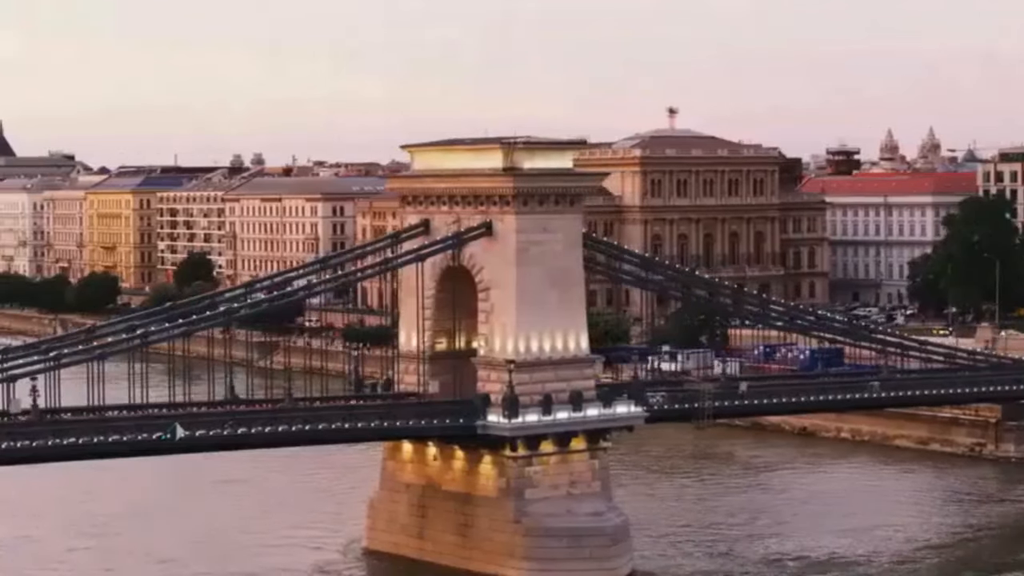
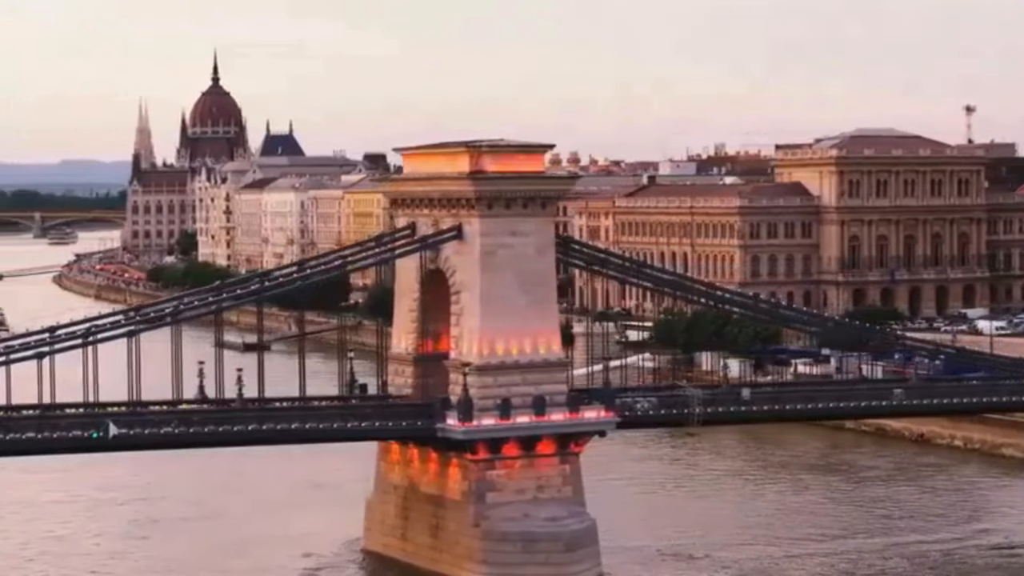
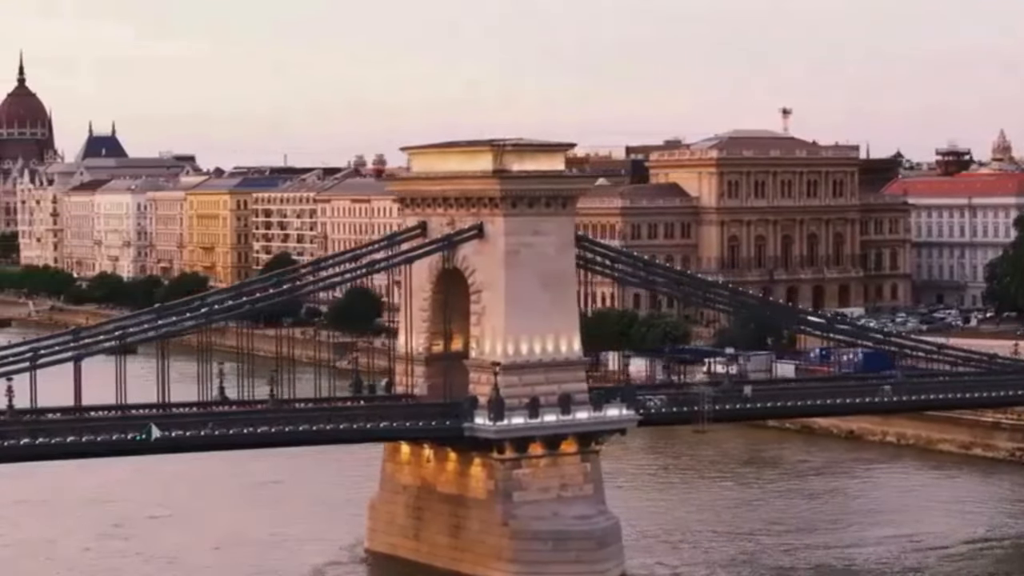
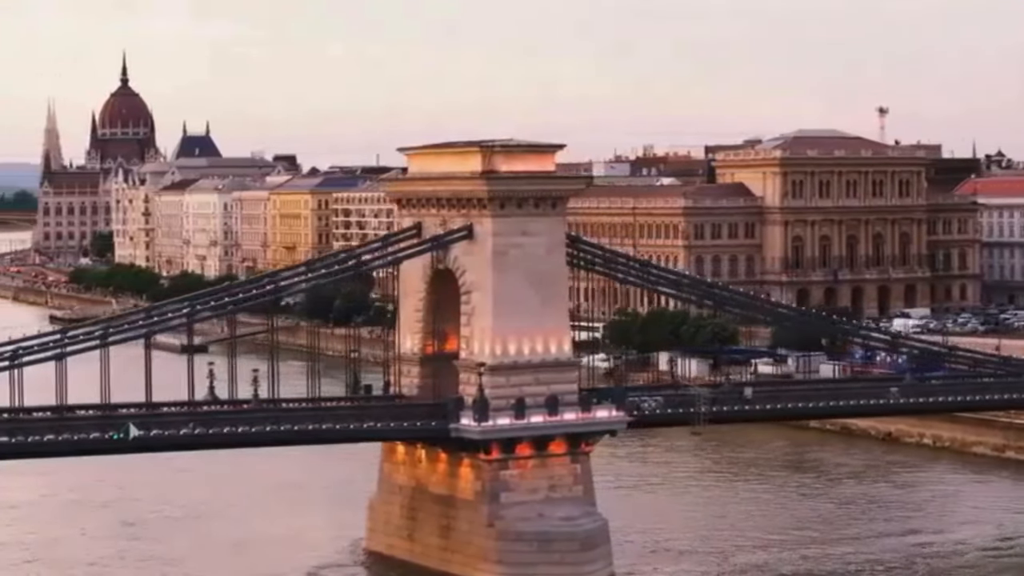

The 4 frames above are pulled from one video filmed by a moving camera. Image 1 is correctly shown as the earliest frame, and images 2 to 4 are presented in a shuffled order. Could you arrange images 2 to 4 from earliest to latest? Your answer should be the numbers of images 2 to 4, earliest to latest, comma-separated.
3, 4, 2
